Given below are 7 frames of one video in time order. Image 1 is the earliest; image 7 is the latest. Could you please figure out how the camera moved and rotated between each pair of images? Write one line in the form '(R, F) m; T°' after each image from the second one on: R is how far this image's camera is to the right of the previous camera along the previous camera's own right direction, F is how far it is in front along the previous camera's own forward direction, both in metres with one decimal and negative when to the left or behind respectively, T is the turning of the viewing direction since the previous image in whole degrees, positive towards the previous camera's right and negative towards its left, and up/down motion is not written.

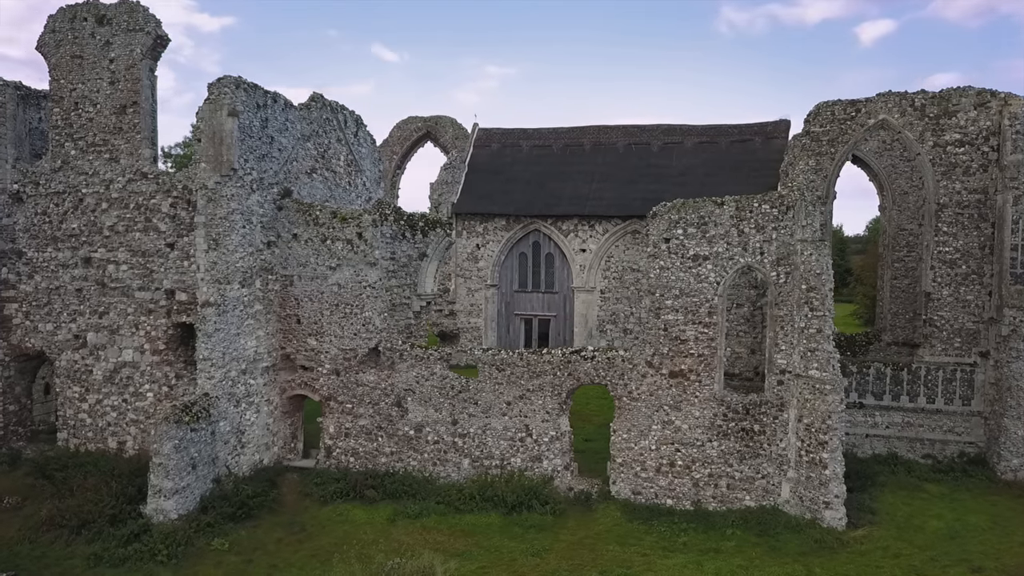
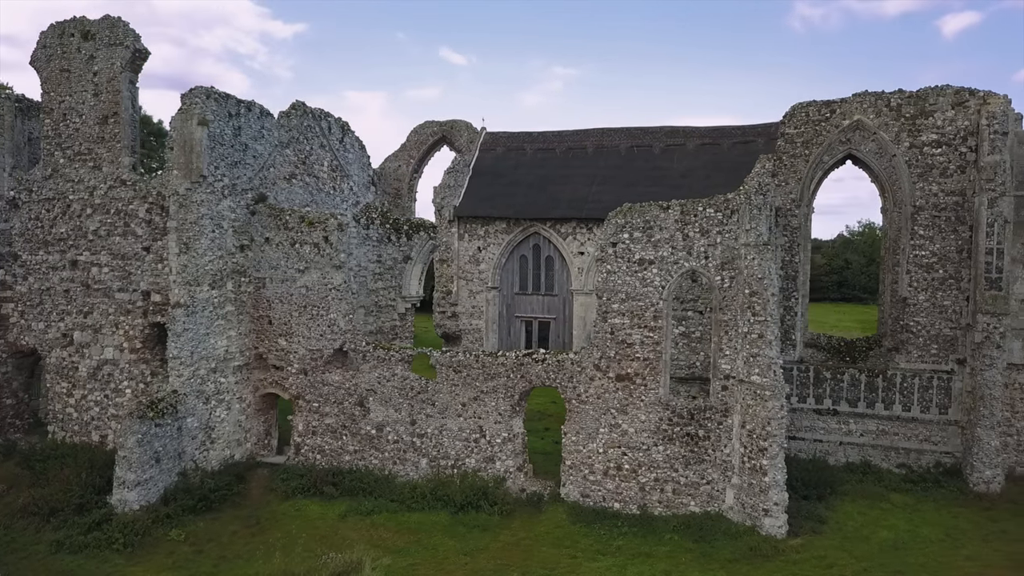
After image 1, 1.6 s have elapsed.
(+1.8, -0.1) m; -4°
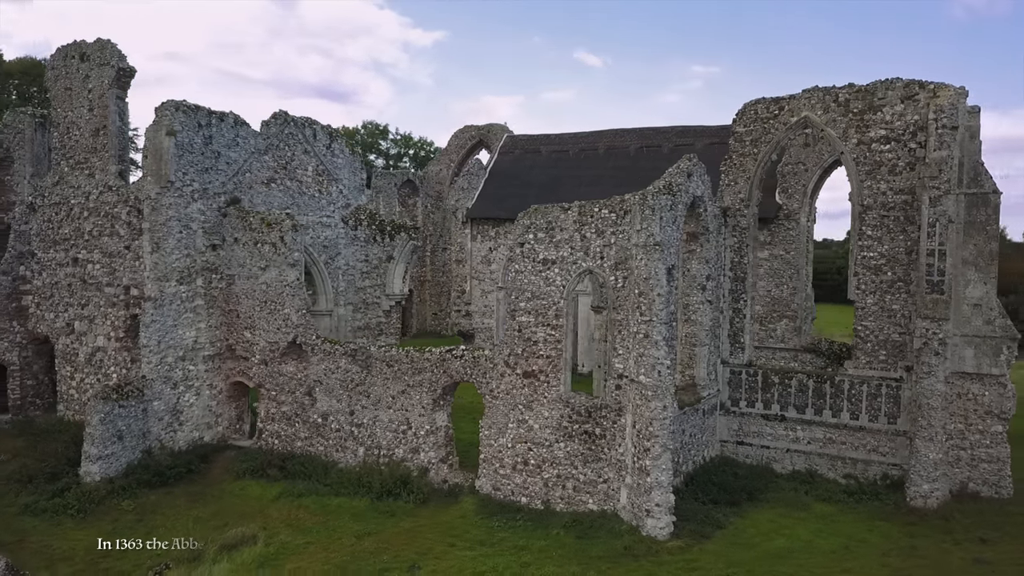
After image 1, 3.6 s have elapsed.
(+3.4, -0.2) m; -8°
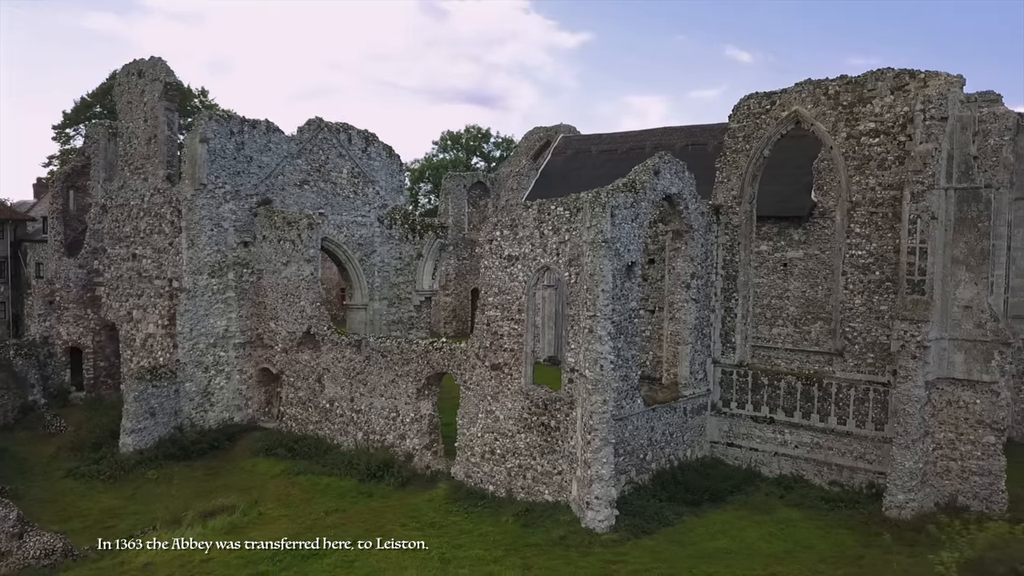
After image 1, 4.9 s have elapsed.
(+2.6, -0.3) m; -9°
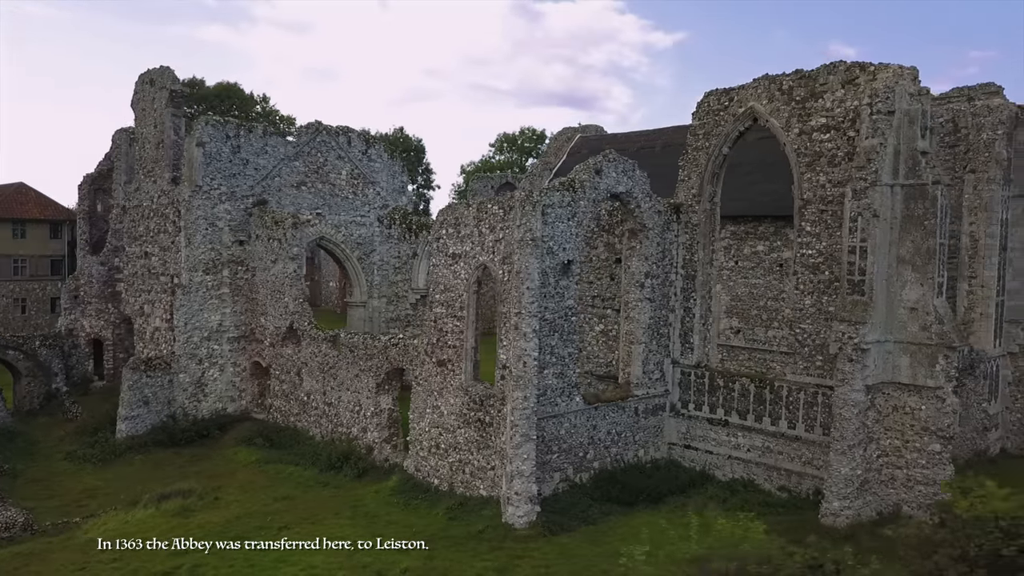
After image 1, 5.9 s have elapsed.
(+2.4, -0.1) m; -6°
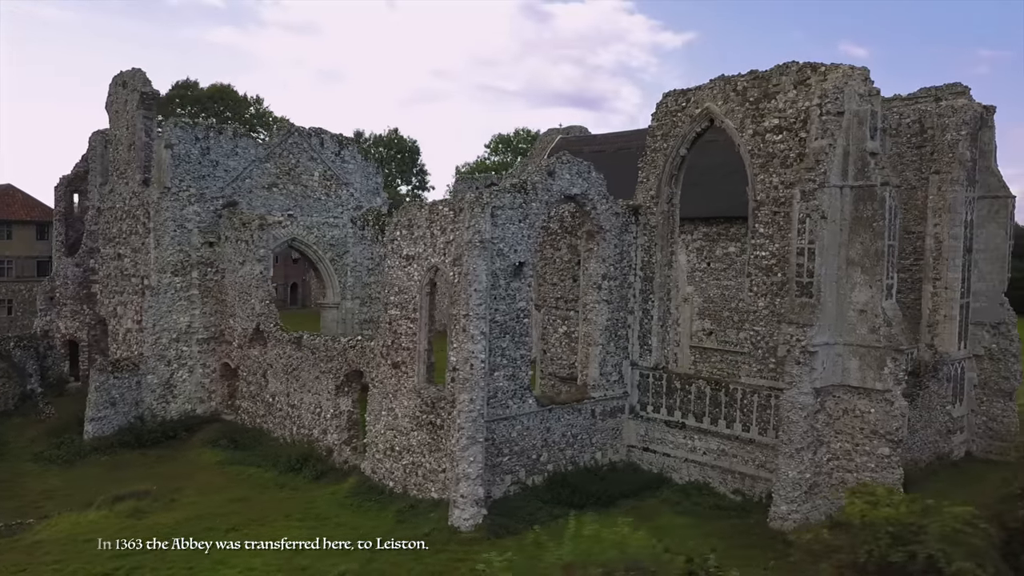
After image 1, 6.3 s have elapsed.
(+0.9, 0.0) m; 0°
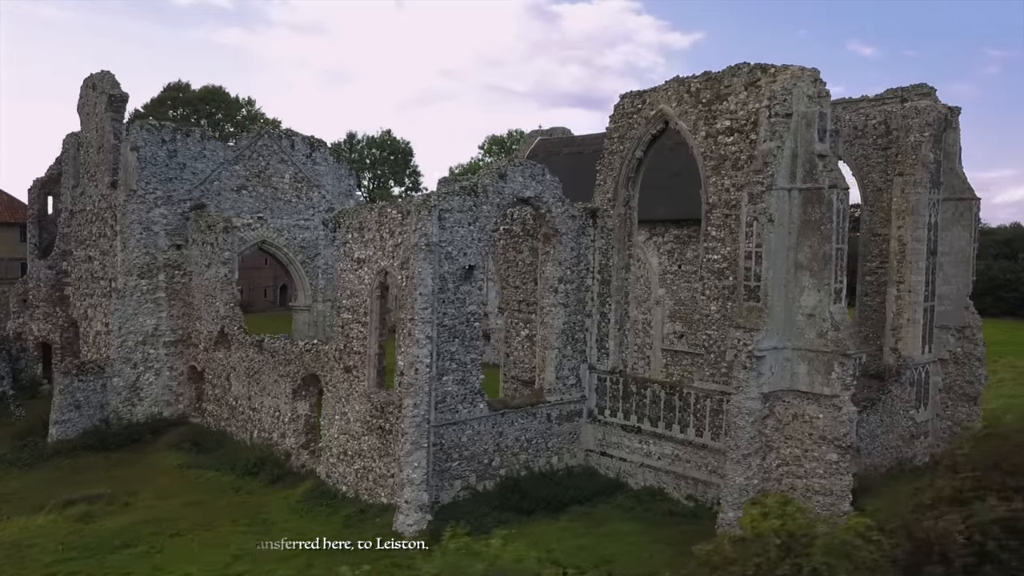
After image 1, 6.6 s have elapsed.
(+0.9, +0.1) m; 0°
